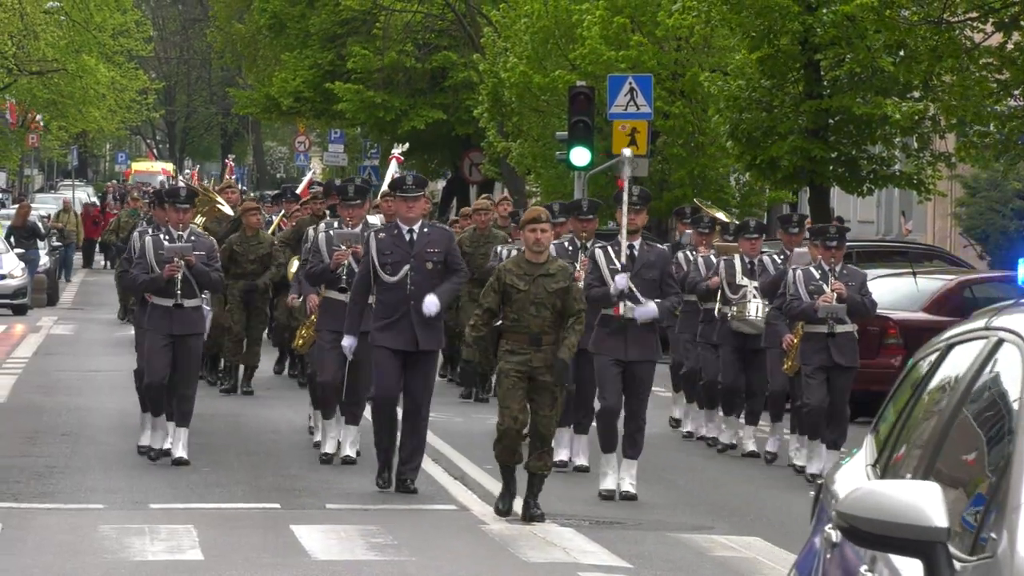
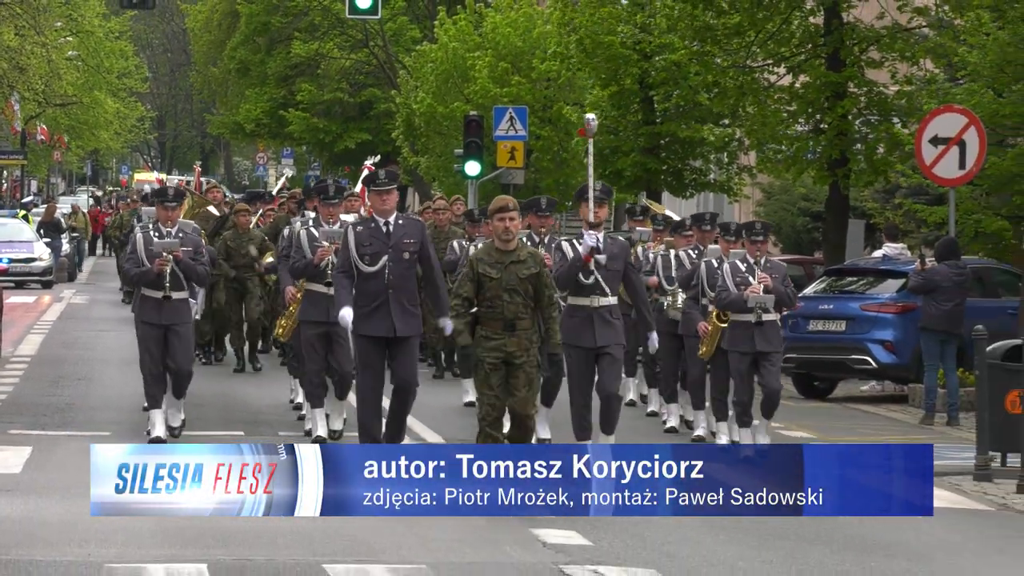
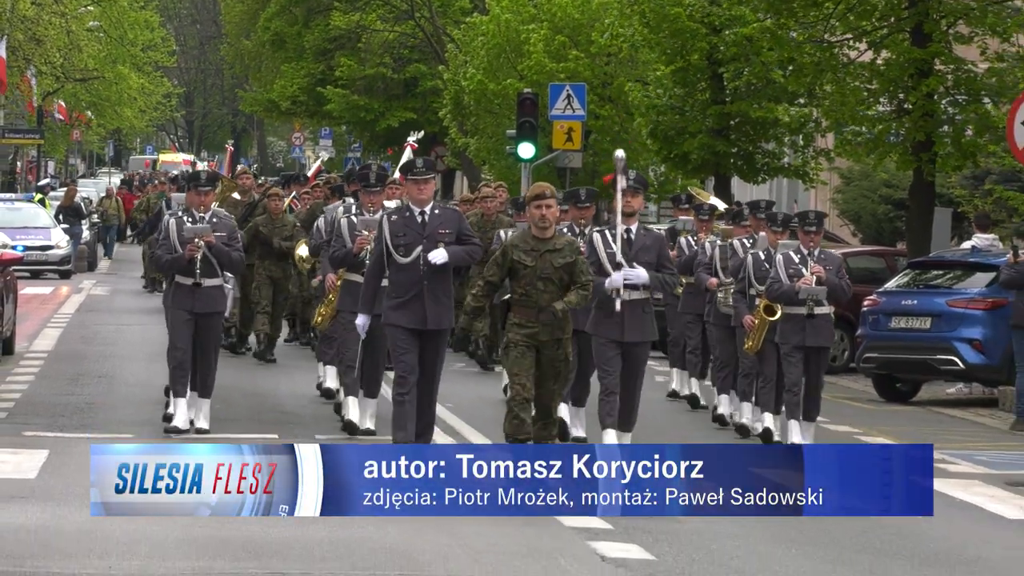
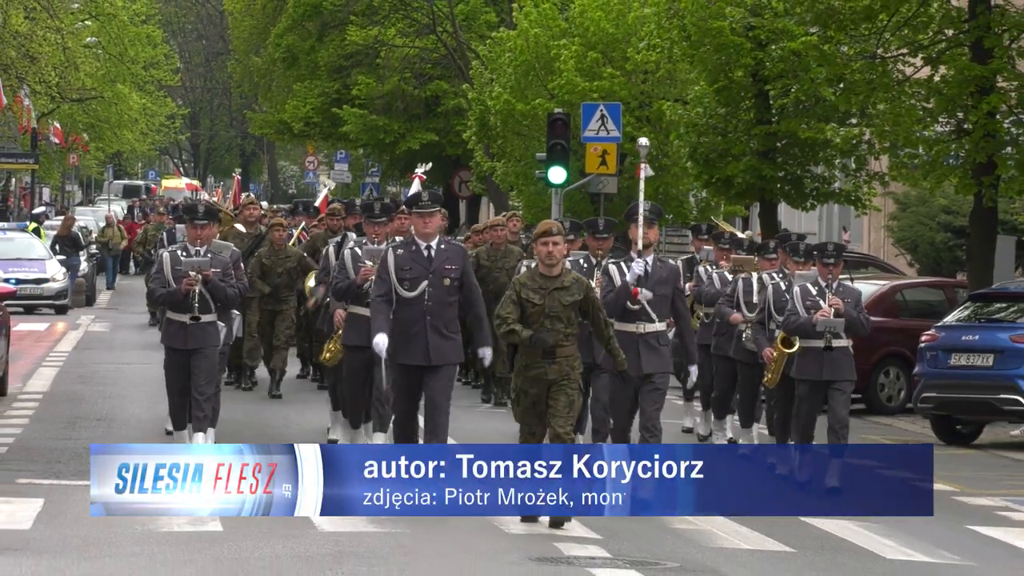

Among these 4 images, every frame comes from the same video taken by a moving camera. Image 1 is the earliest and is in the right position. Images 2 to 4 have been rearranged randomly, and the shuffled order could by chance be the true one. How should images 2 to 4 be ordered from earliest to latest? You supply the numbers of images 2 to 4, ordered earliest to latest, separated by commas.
4, 3, 2
